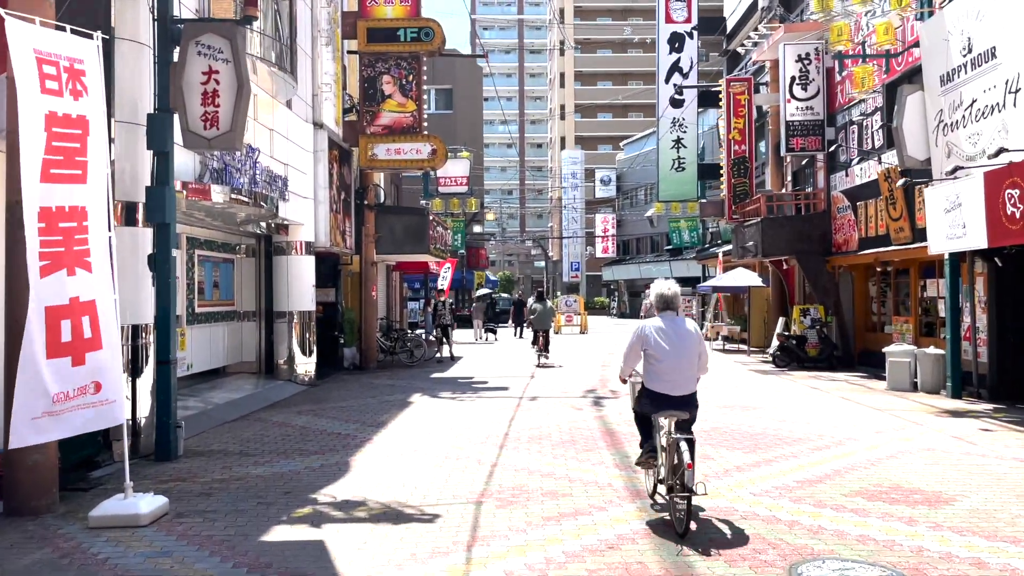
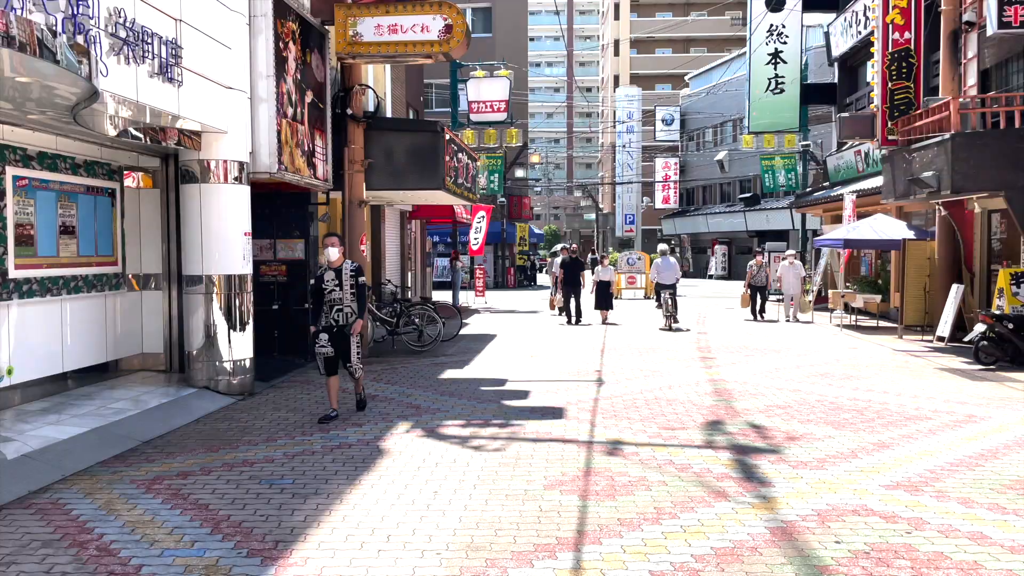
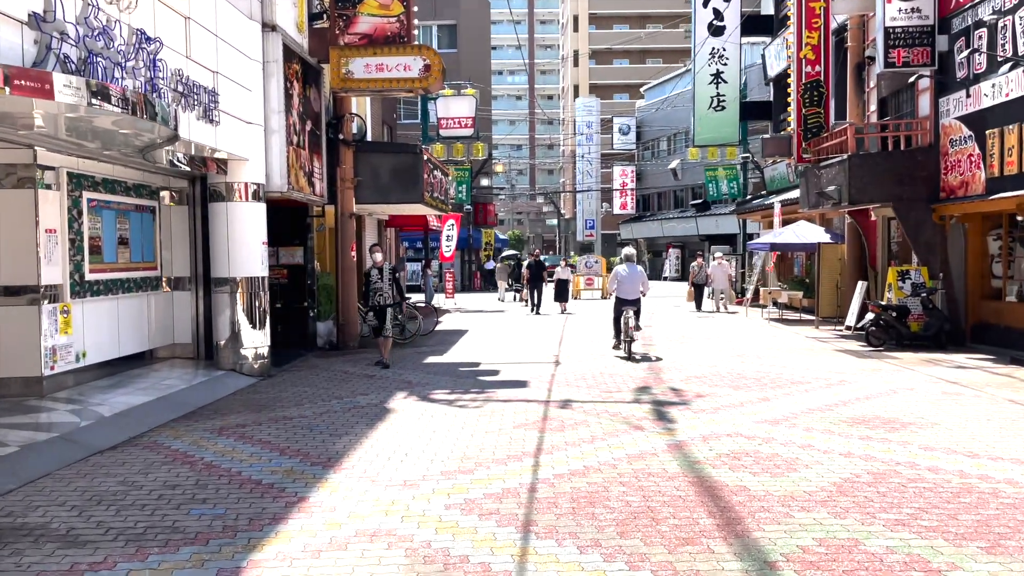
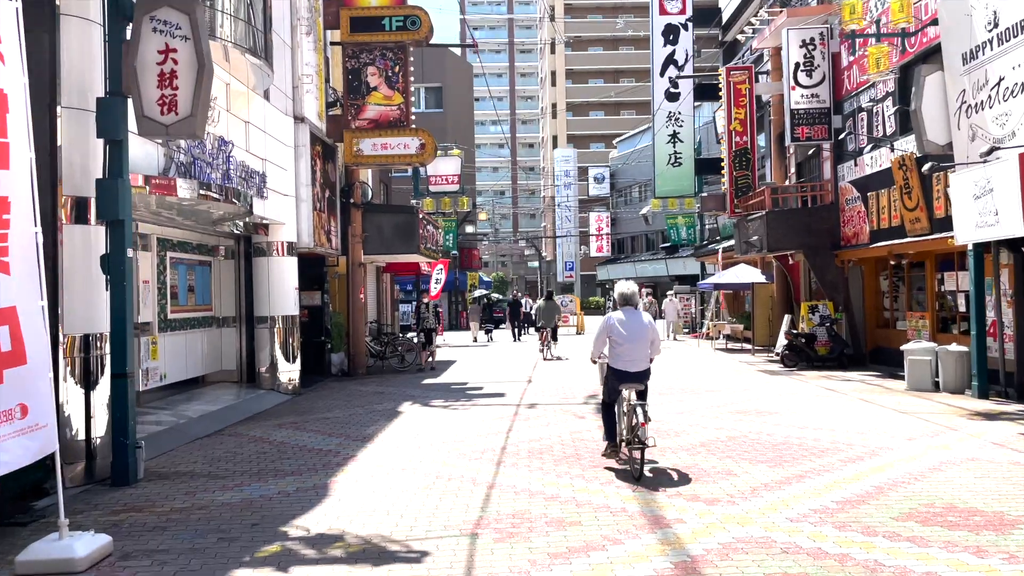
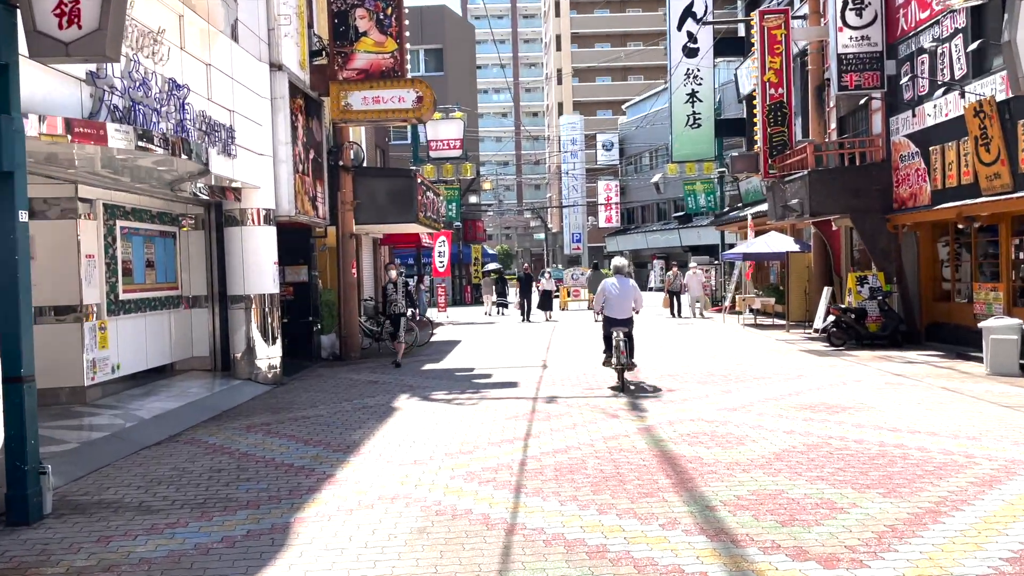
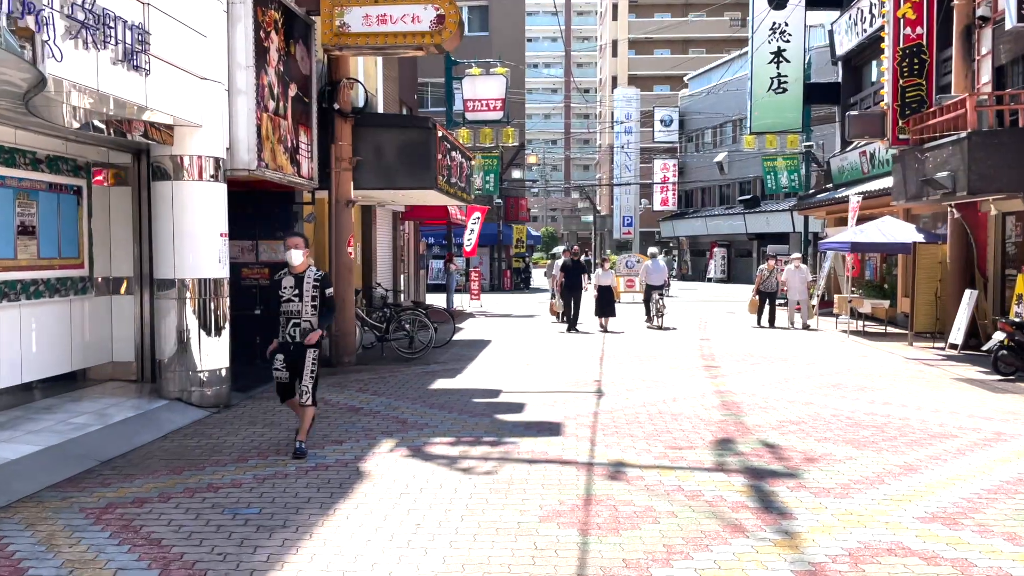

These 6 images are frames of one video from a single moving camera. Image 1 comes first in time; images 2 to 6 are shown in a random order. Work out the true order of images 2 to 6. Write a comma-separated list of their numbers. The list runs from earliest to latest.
4, 5, 3, 2, 6
